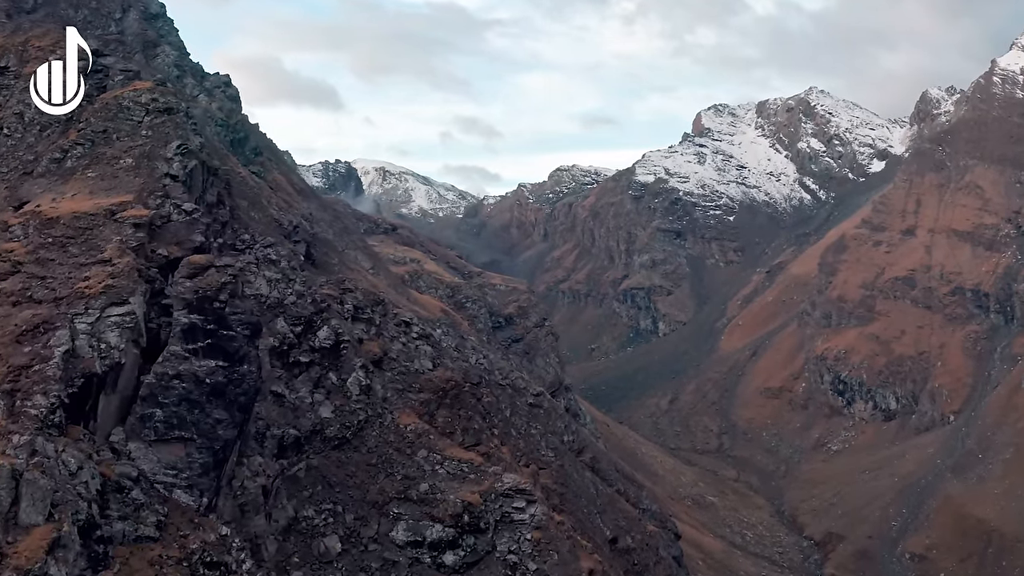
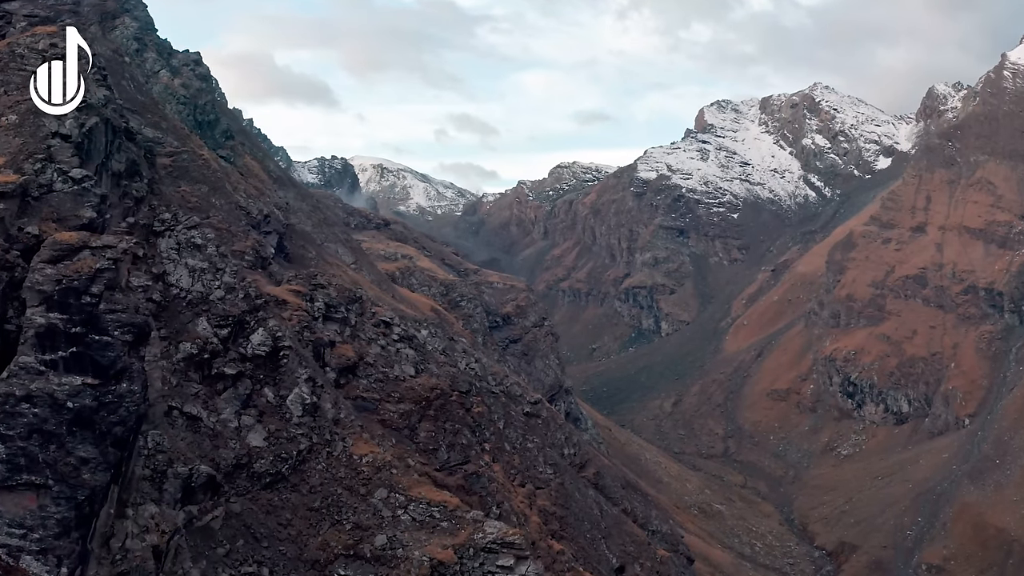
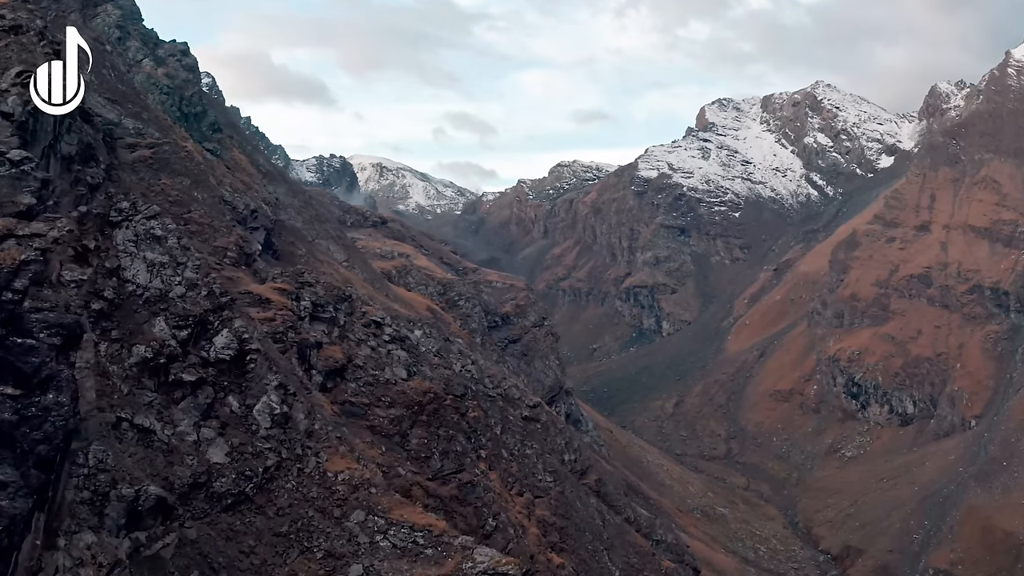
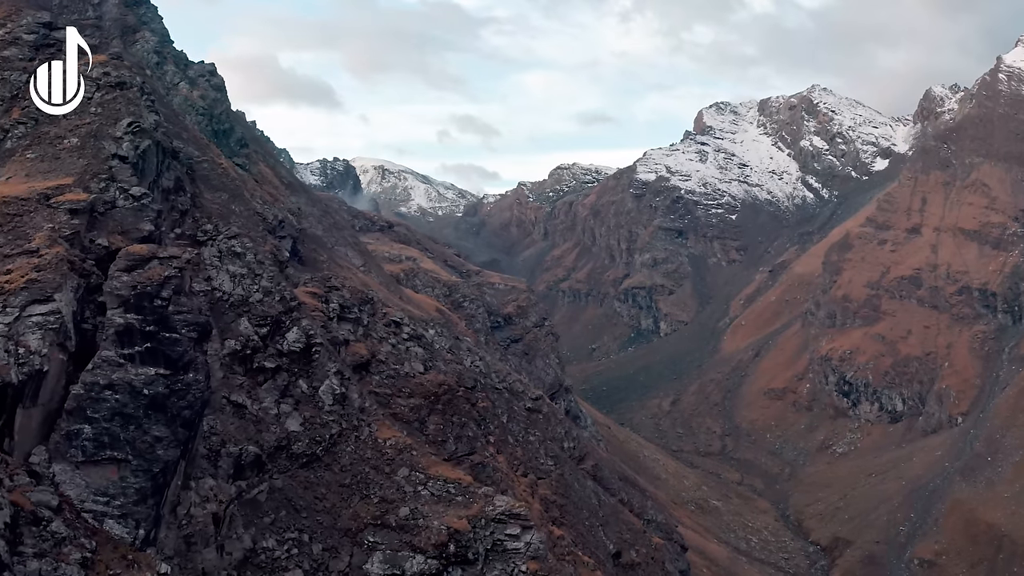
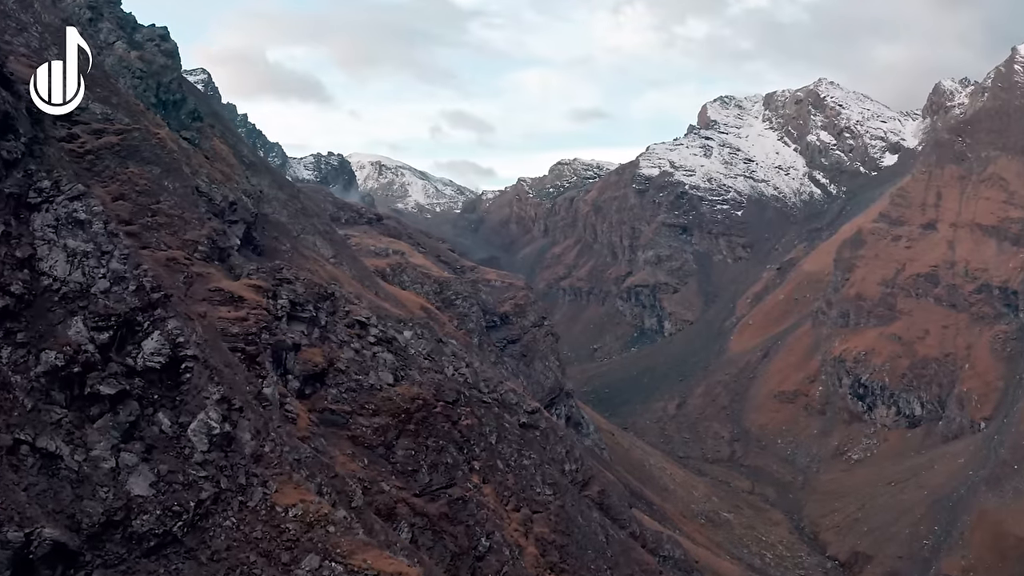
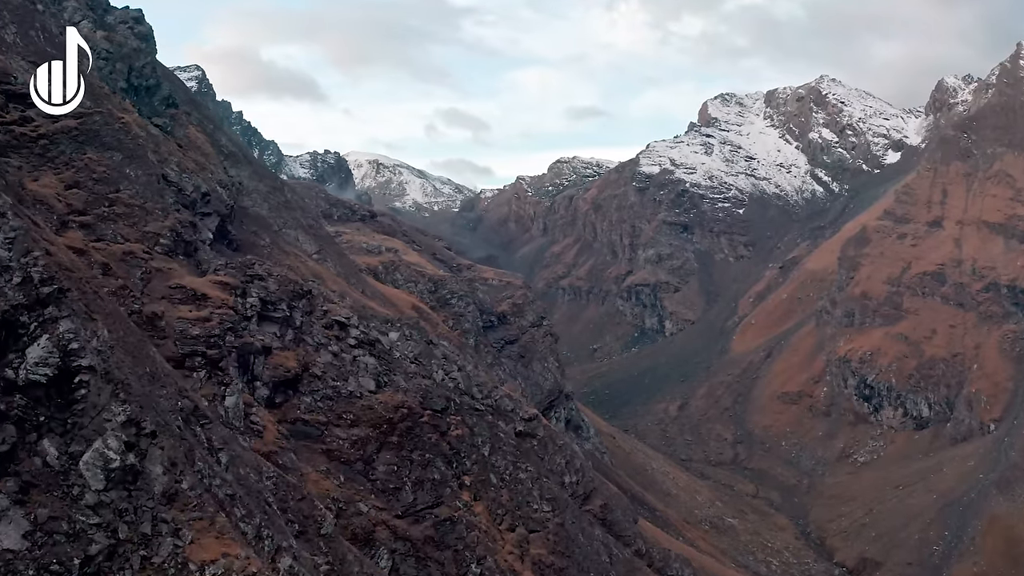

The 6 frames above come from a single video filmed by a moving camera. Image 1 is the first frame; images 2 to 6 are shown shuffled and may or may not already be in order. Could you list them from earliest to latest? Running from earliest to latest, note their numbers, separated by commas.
4, 2, 3, 5, 6
